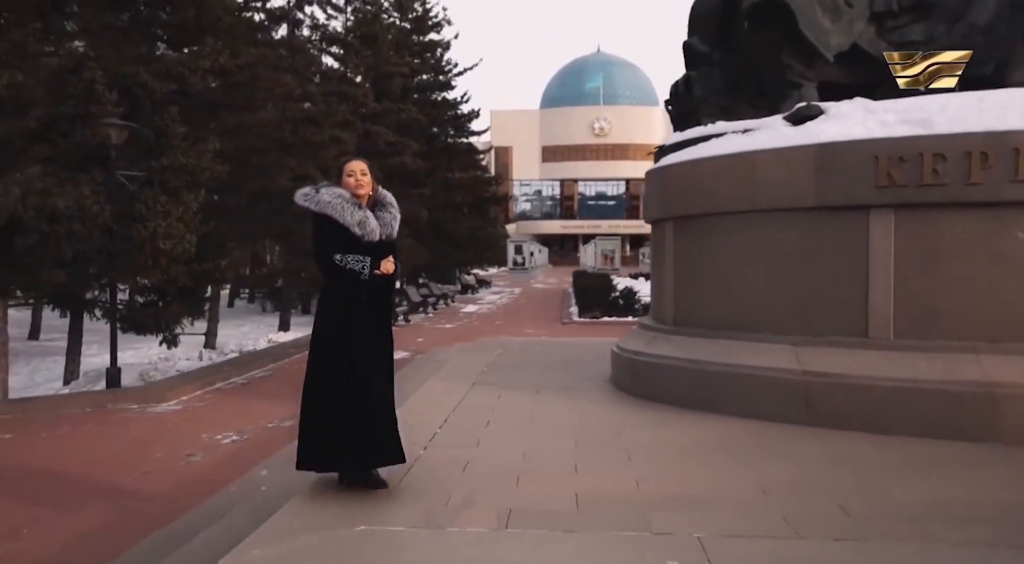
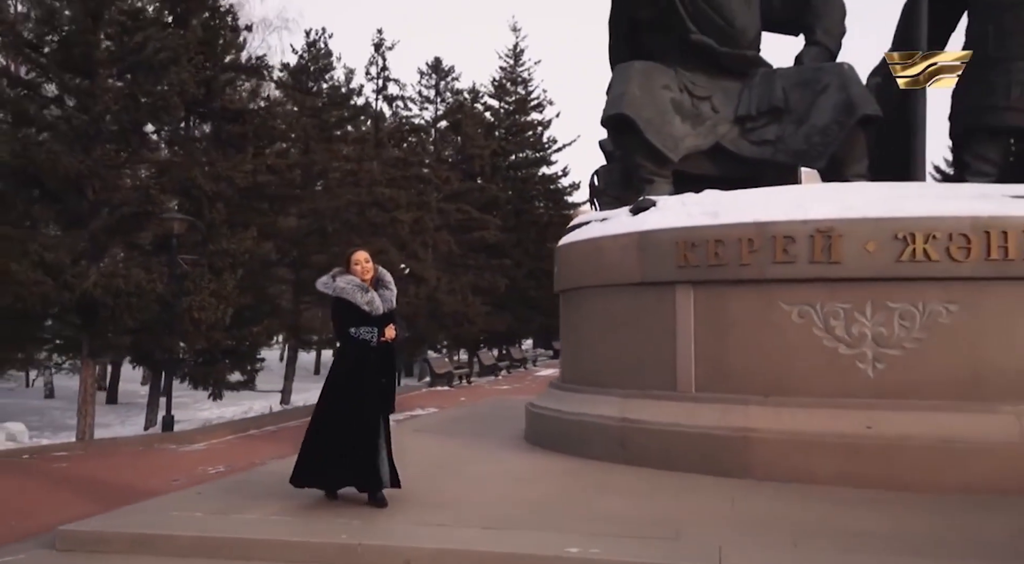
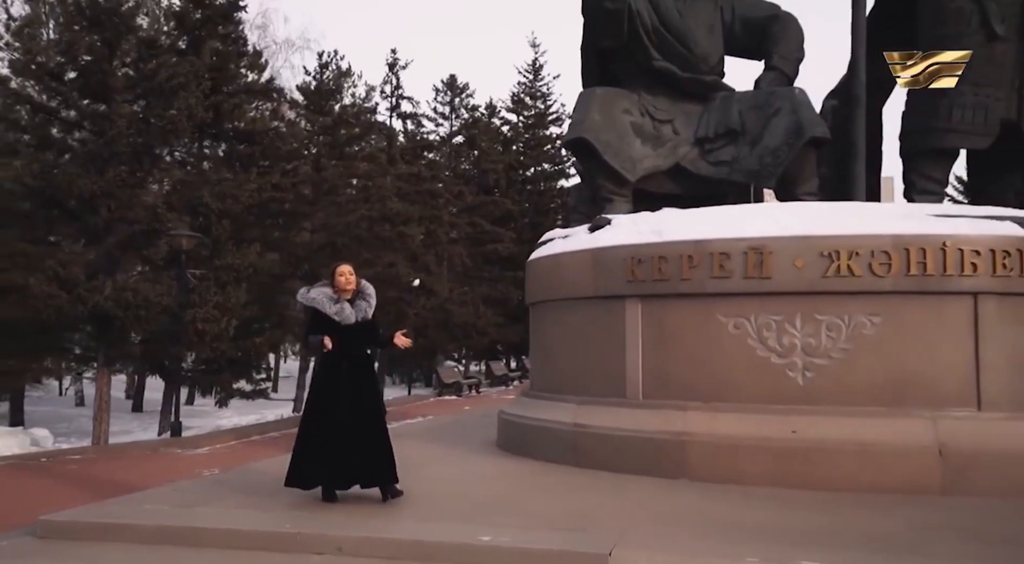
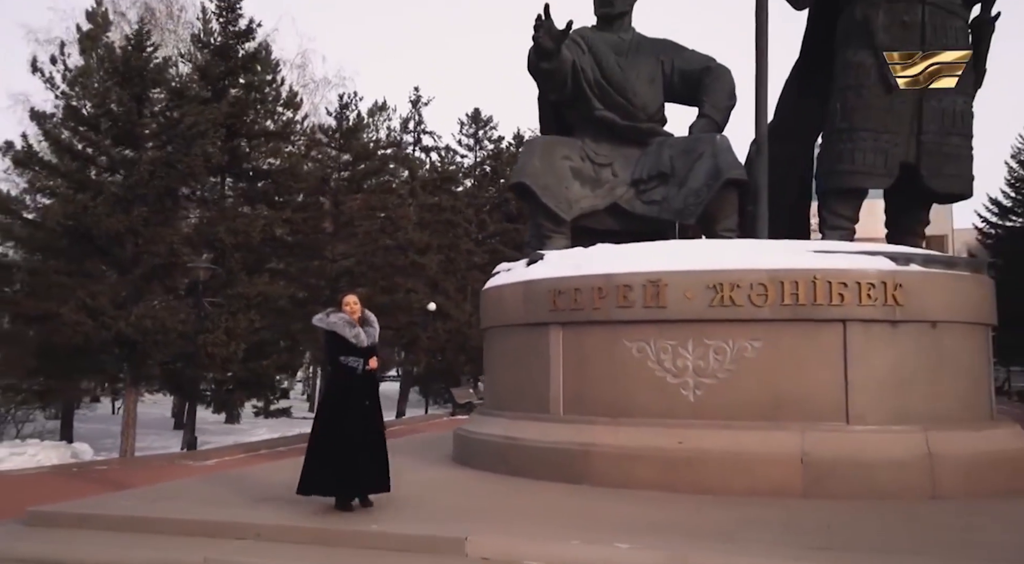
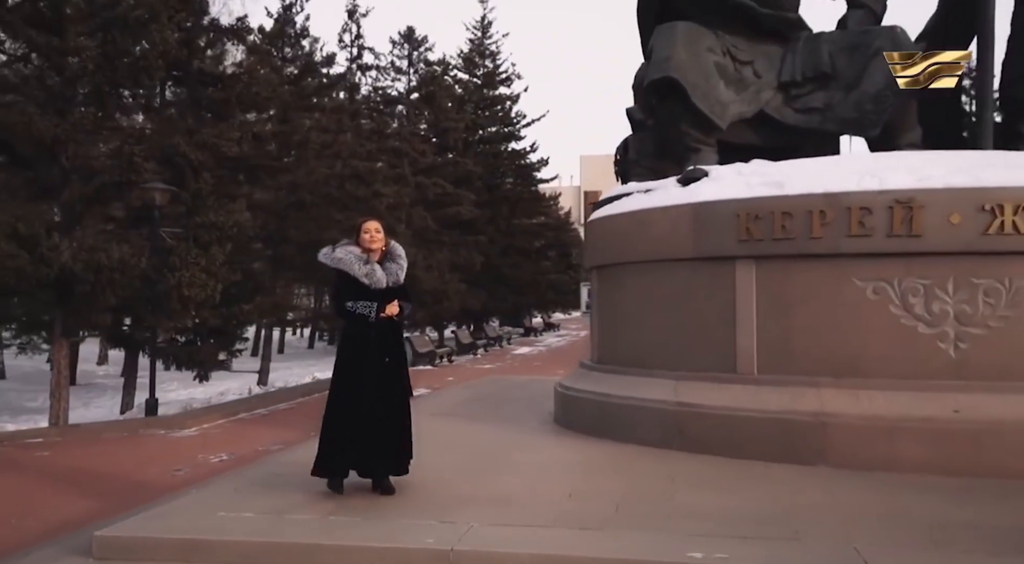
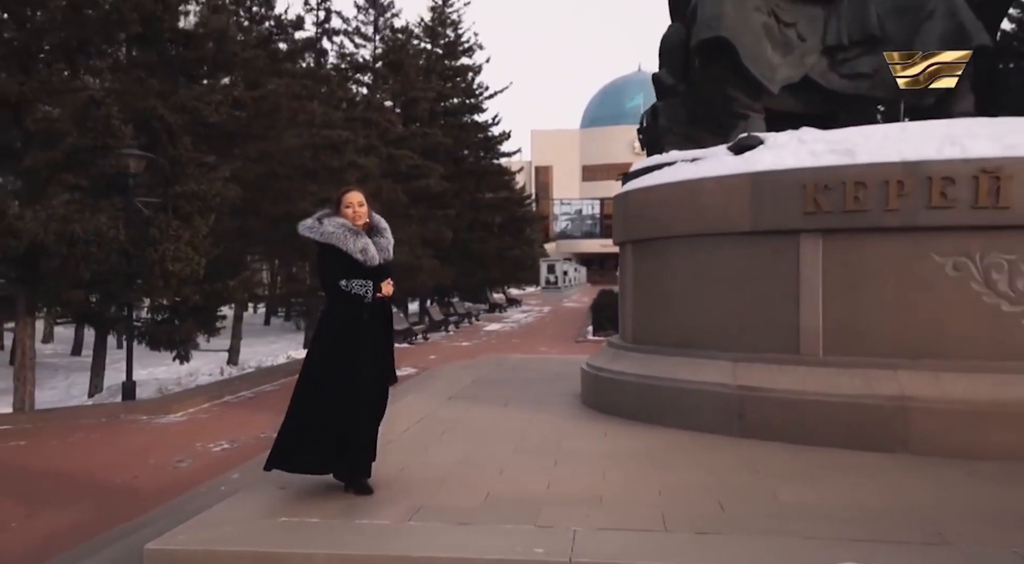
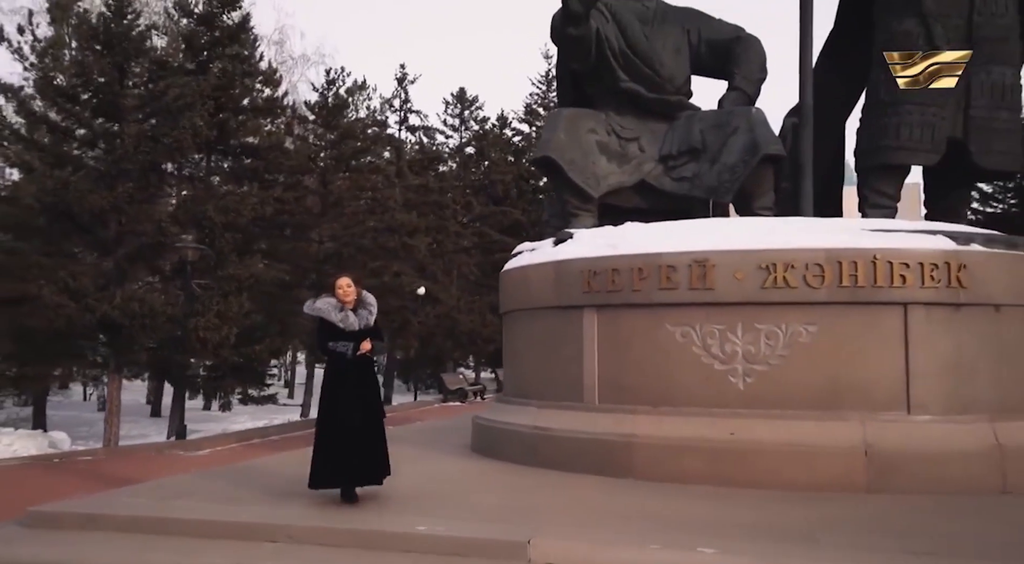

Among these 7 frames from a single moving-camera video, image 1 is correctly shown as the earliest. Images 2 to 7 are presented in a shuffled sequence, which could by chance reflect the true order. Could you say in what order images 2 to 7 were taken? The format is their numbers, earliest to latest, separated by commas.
6, 5, 2, 3, 7, 4
